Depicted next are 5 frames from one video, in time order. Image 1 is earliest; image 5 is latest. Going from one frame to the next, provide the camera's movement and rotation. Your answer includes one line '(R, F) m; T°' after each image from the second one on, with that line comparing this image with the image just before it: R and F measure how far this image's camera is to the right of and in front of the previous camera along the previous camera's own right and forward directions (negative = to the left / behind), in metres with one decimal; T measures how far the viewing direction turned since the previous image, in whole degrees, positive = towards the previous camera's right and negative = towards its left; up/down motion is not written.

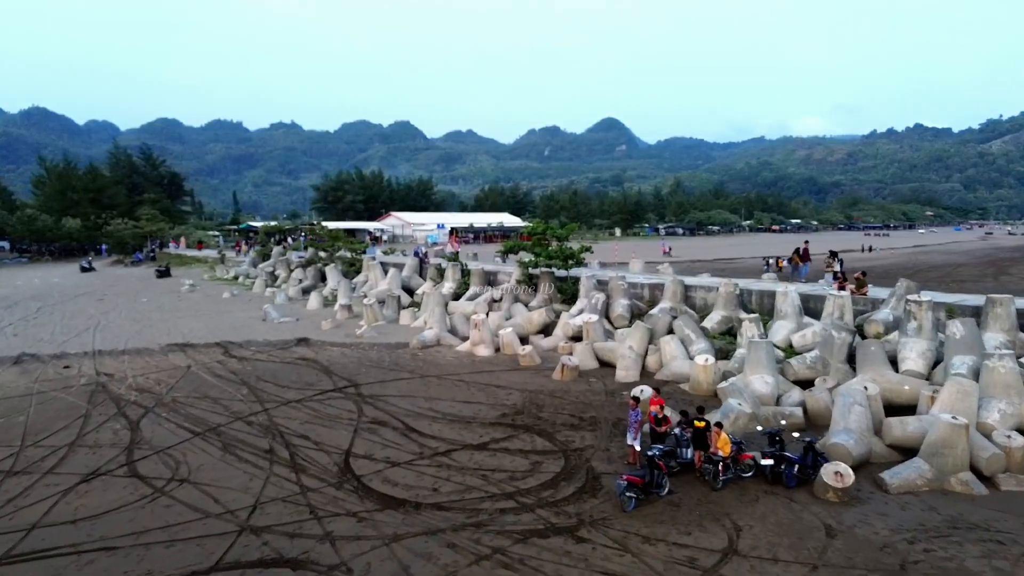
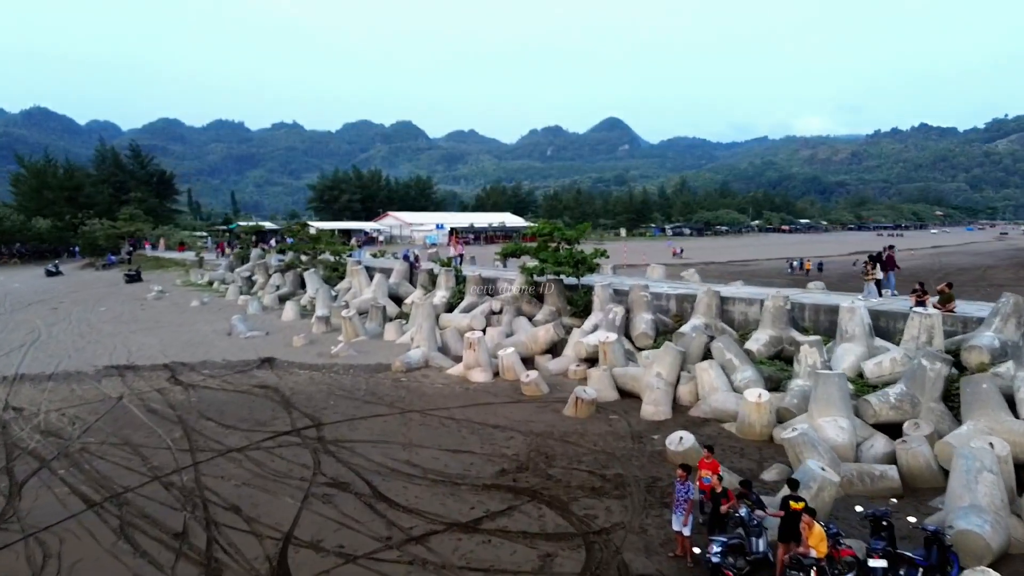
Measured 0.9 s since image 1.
(0.0, +2.7) m; 0°
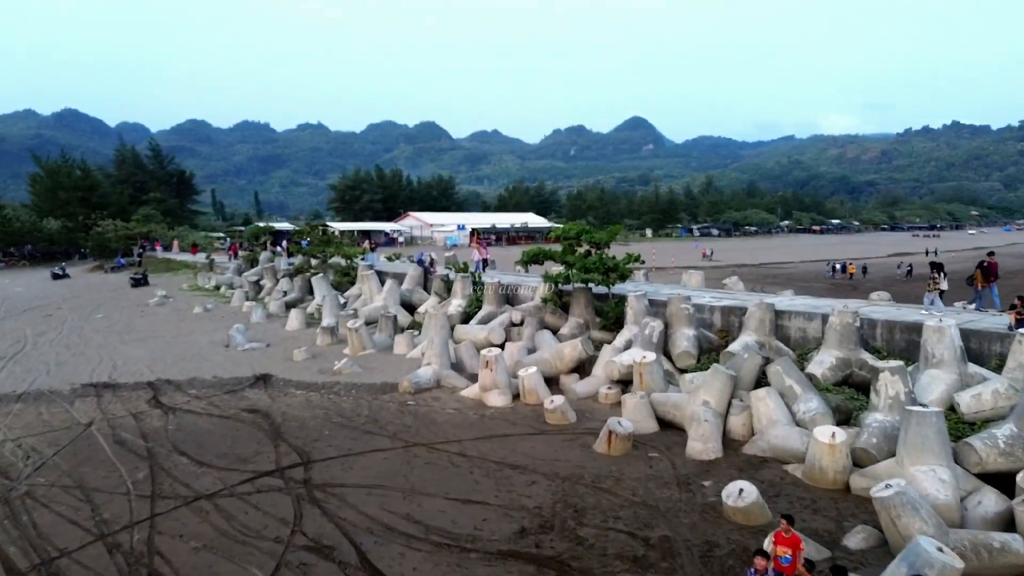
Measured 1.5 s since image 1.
(0.0, +1.6) m; -2°
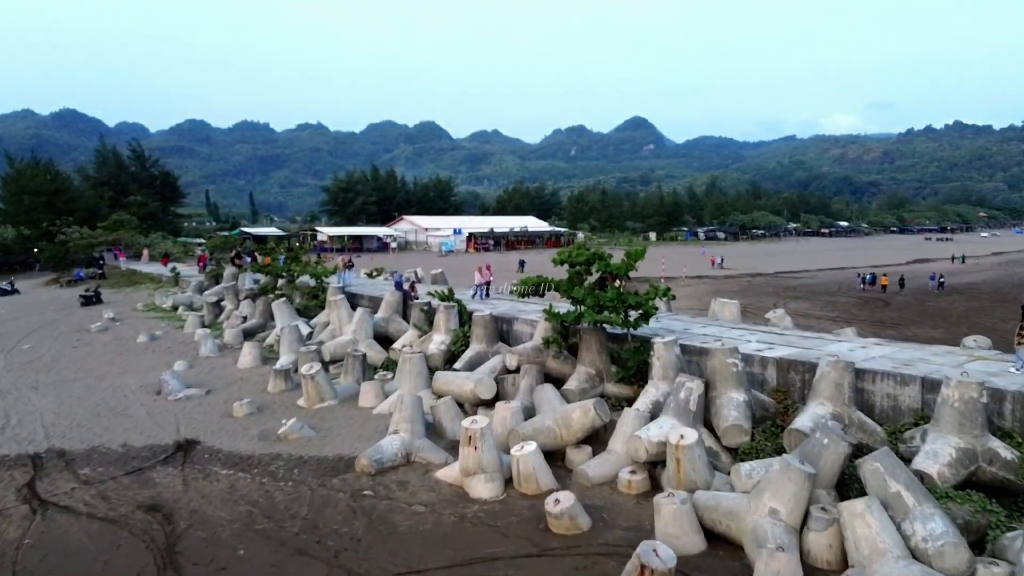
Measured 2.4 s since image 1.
(+0.1, +3.0) m; 0°
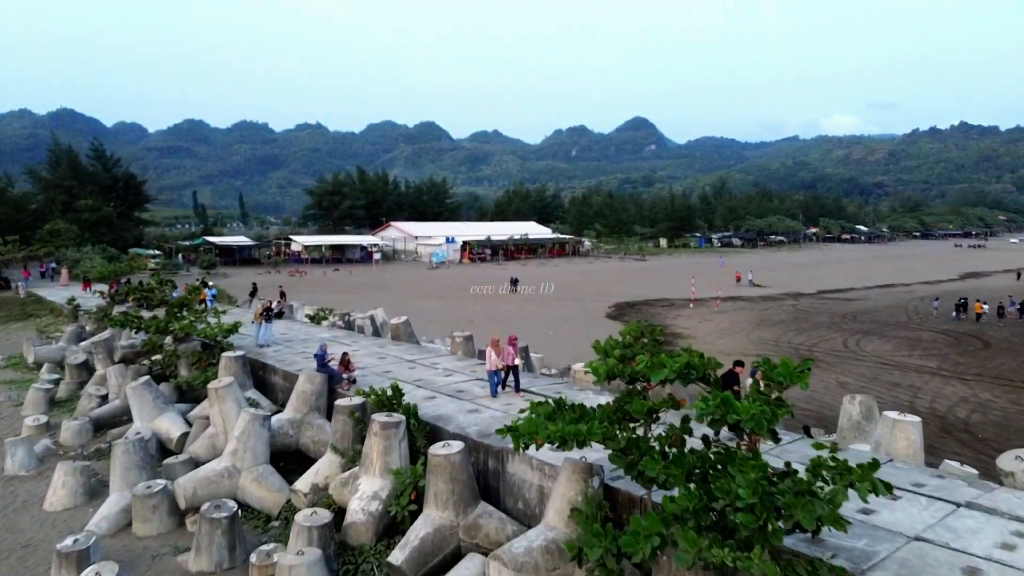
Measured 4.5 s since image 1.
(+0.1, +6.3) m; 0°
